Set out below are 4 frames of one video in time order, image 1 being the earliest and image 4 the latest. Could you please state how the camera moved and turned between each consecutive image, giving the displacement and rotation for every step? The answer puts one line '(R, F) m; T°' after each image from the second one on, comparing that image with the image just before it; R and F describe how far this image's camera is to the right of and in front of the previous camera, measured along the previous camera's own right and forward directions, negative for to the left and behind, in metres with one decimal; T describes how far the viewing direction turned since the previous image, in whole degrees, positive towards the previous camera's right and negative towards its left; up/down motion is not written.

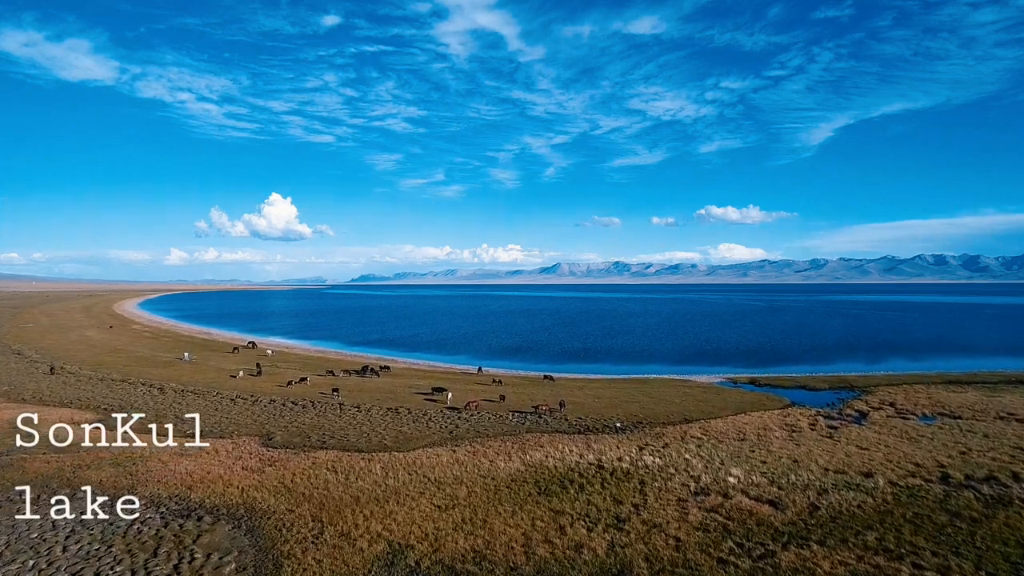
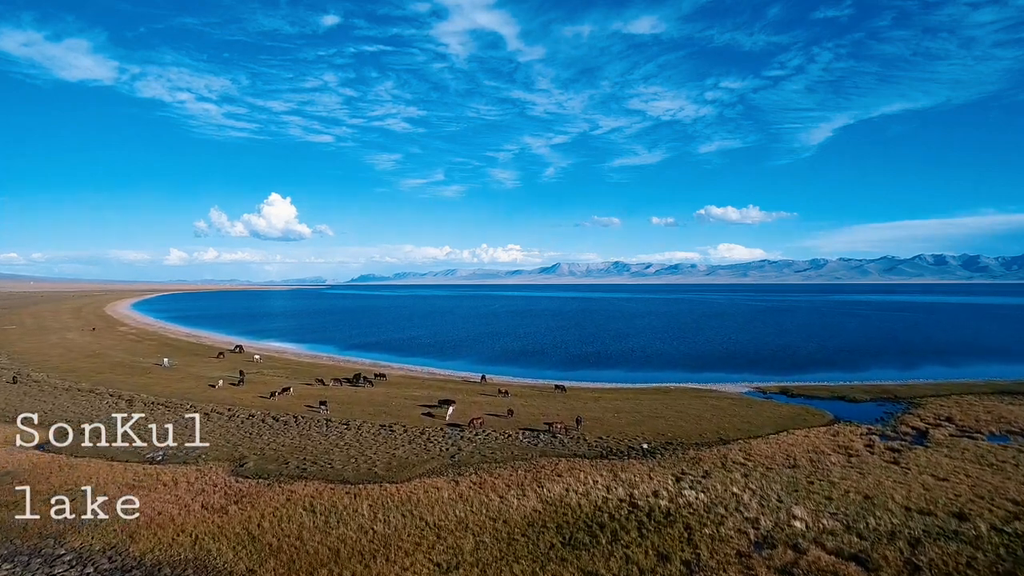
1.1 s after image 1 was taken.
(-0.7, +5.0) m; 0°
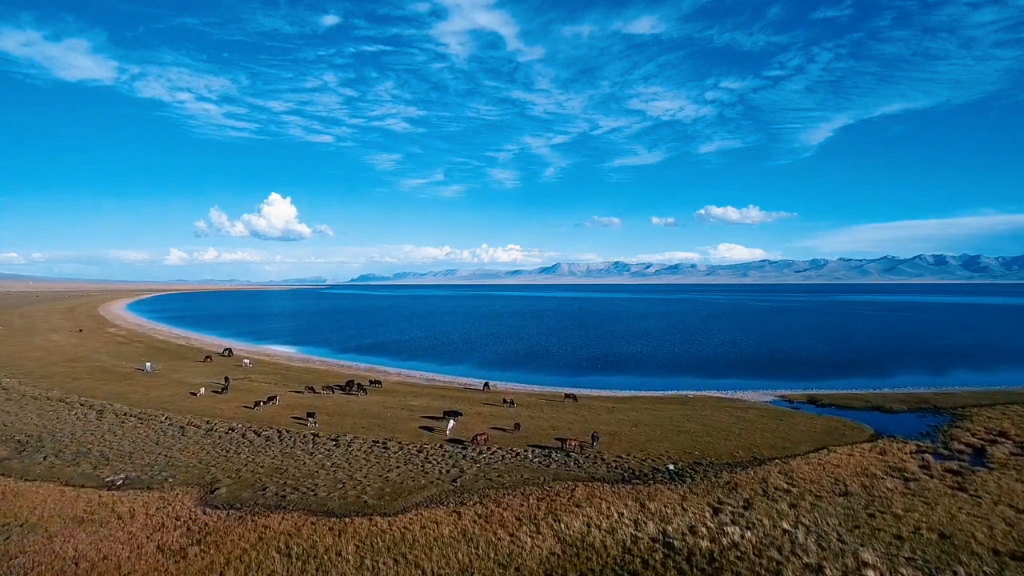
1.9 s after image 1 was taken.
(-0.5, +3.8) m; 0°
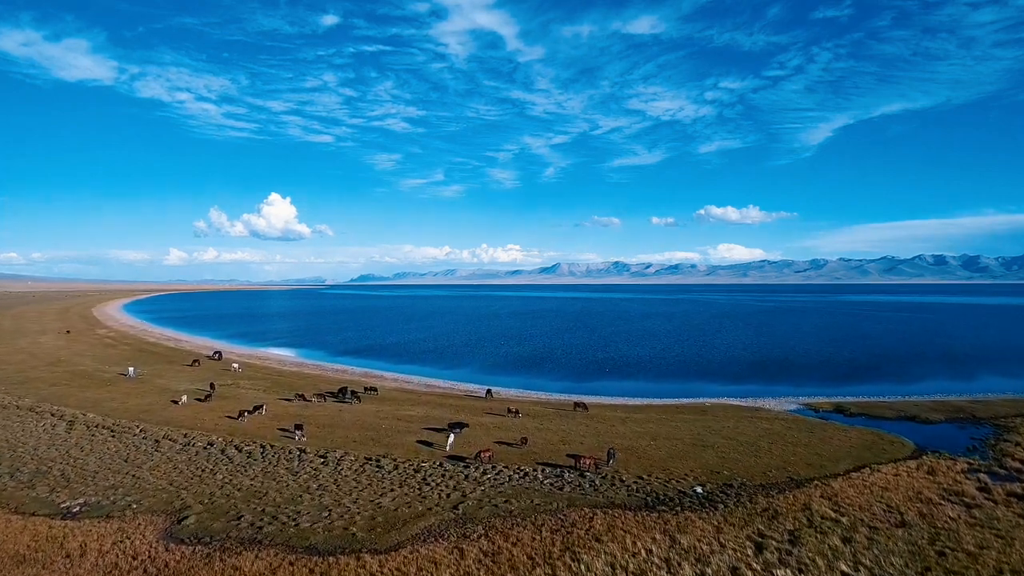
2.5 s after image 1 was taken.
(-0.4, +3.2) m; 0°
